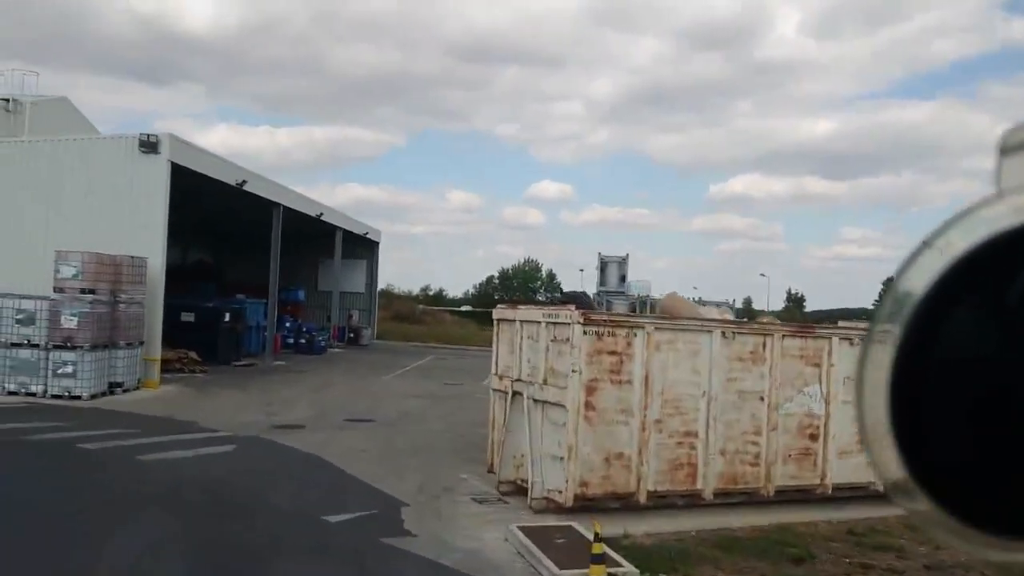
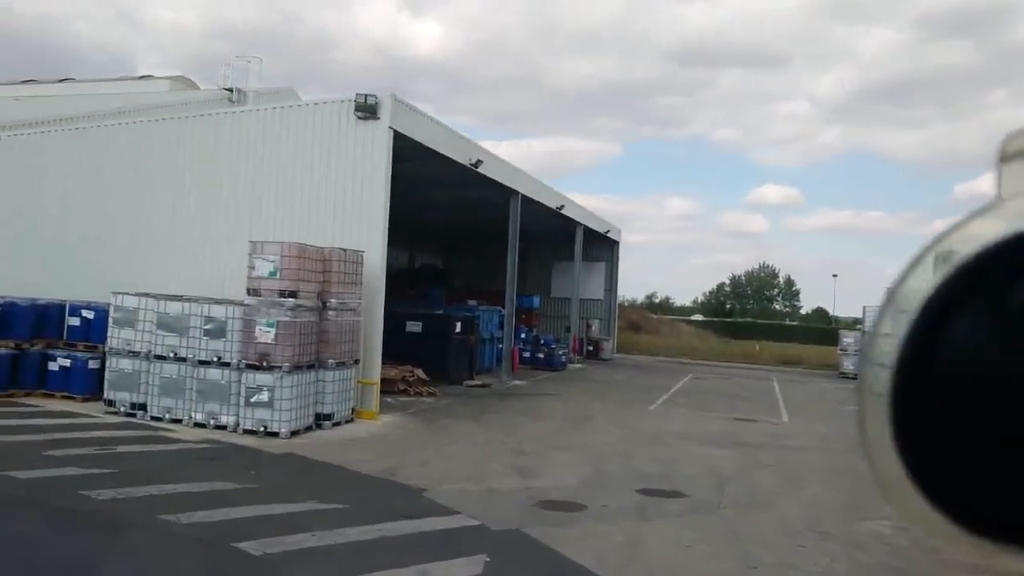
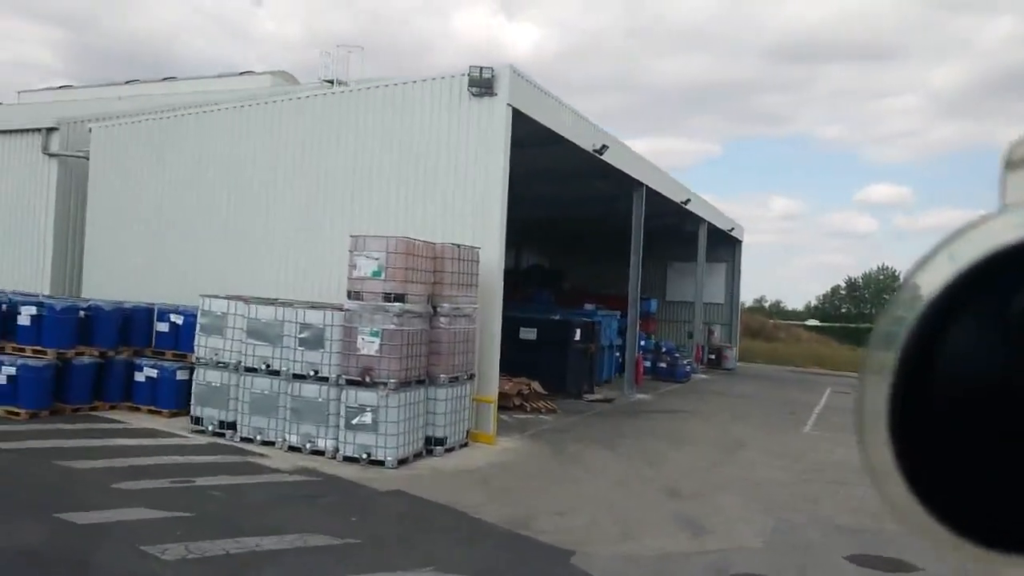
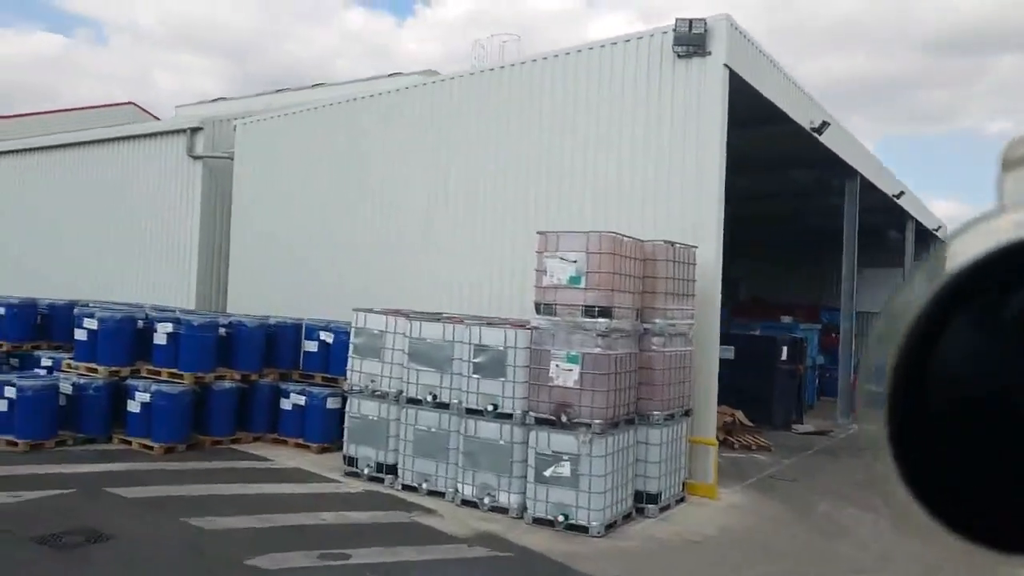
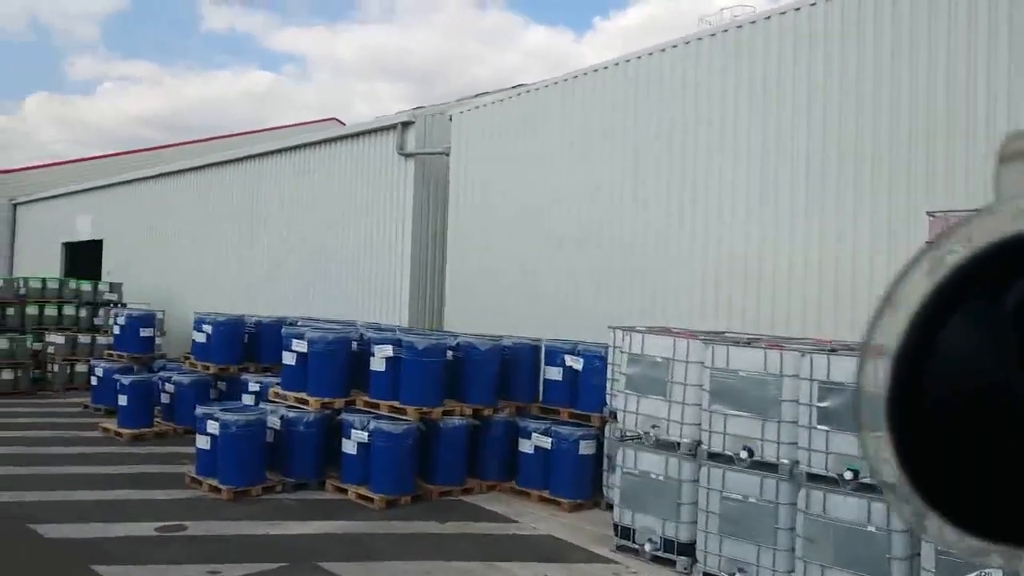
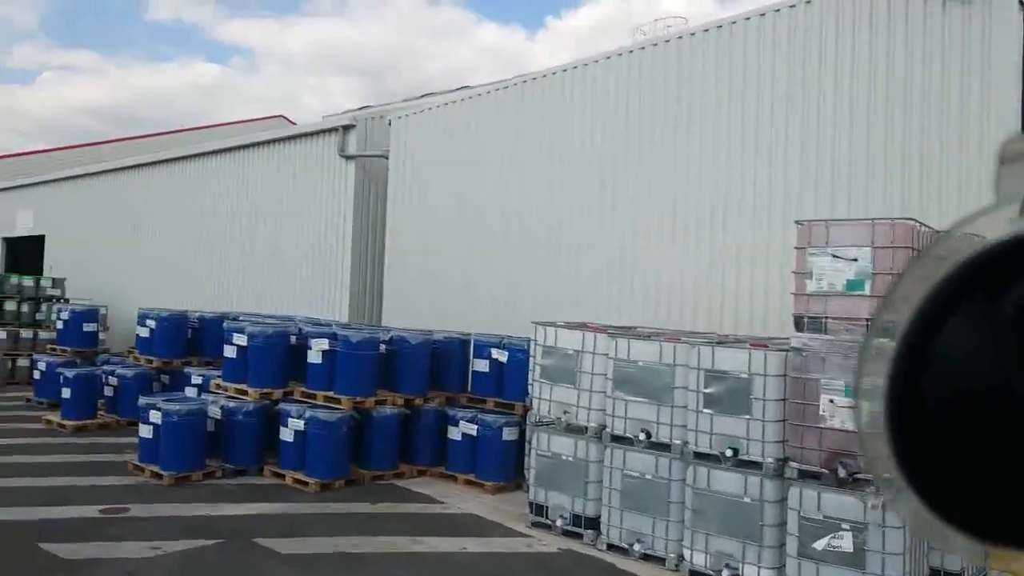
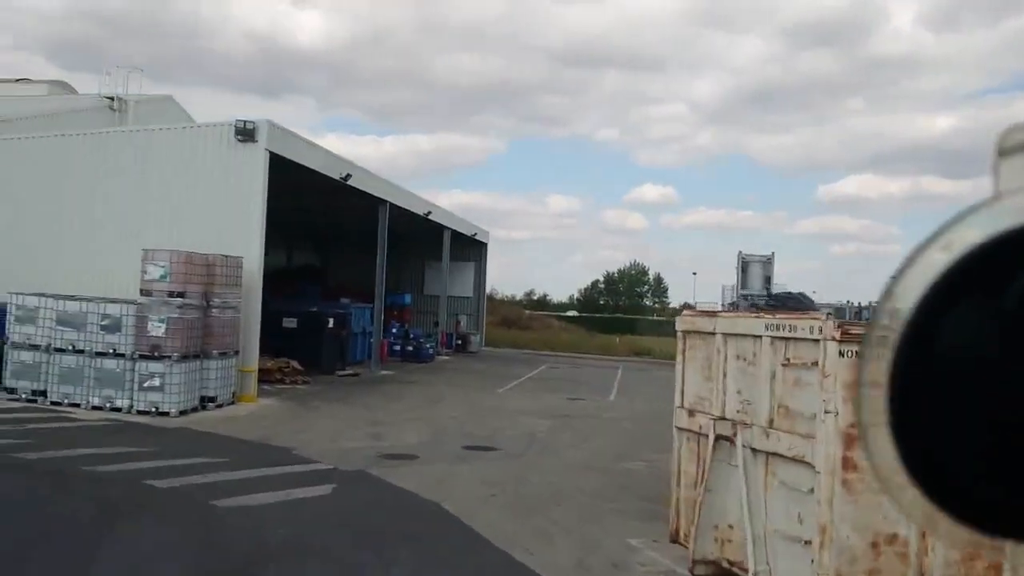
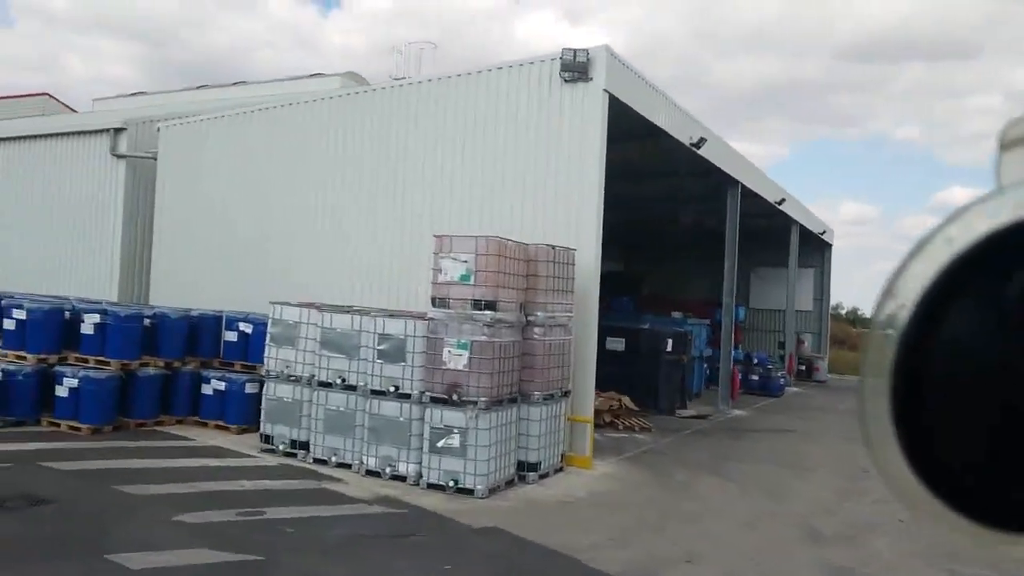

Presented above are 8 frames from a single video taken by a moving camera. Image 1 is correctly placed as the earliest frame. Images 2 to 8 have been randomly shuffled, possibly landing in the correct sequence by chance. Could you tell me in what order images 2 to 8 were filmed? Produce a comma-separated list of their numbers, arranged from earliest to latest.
7, 2, 3, 8, 4, 6, 5
